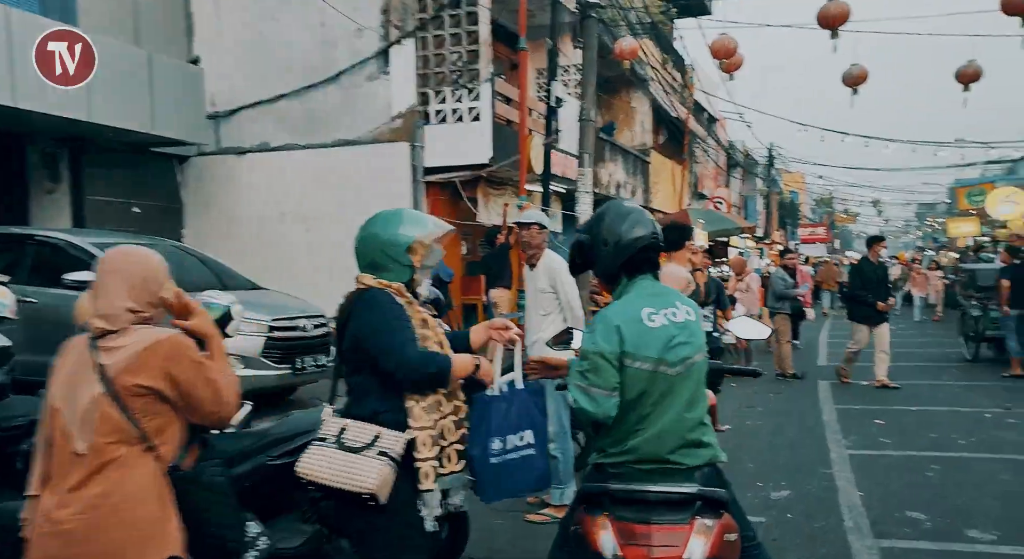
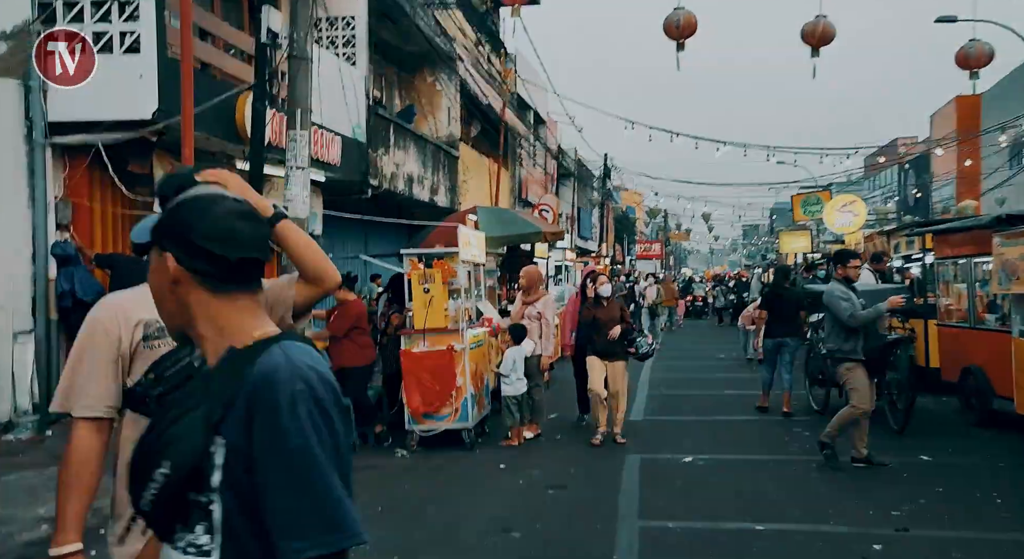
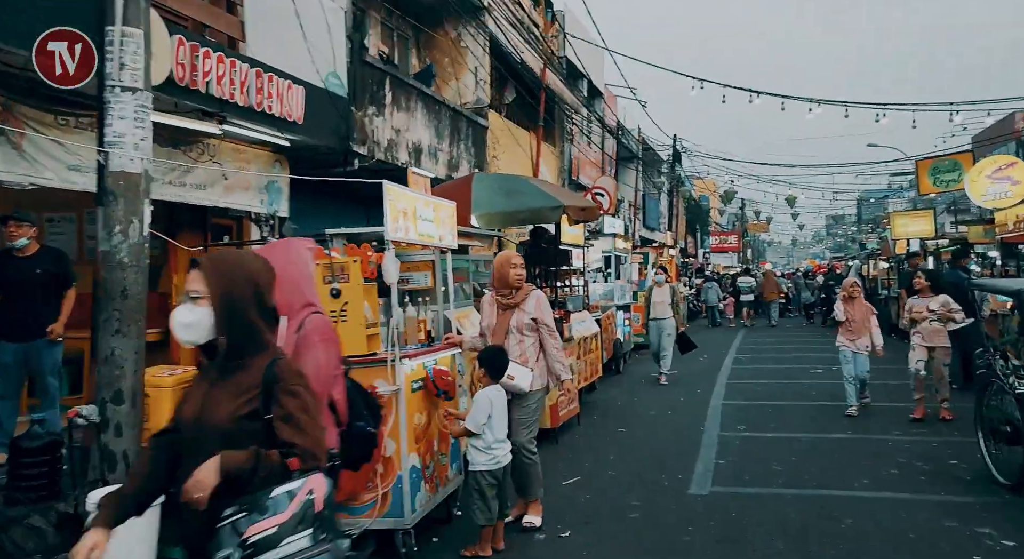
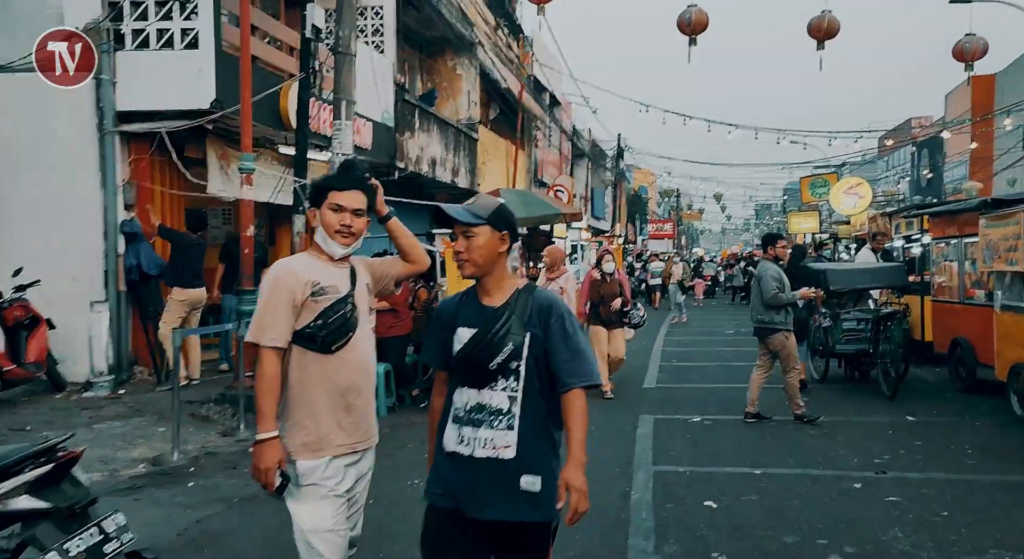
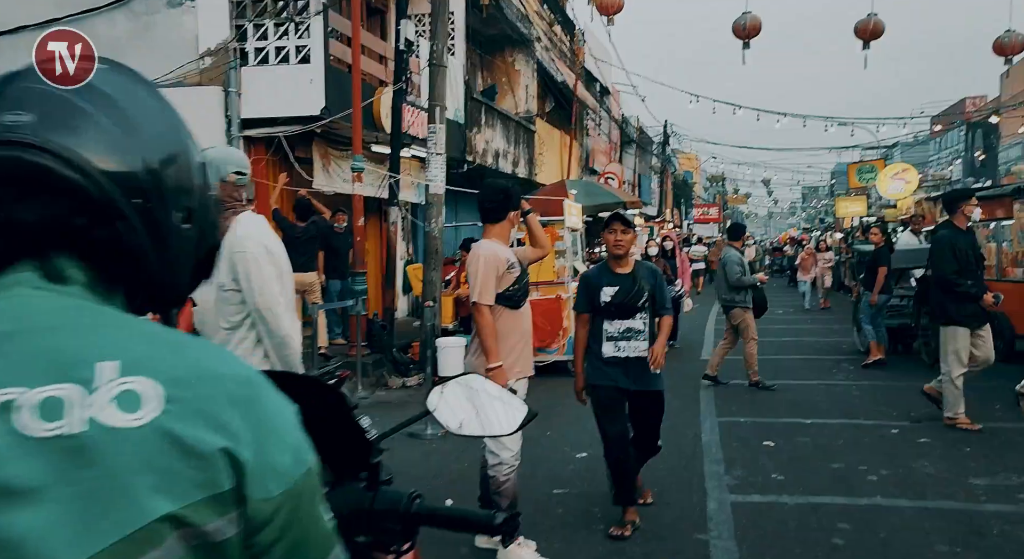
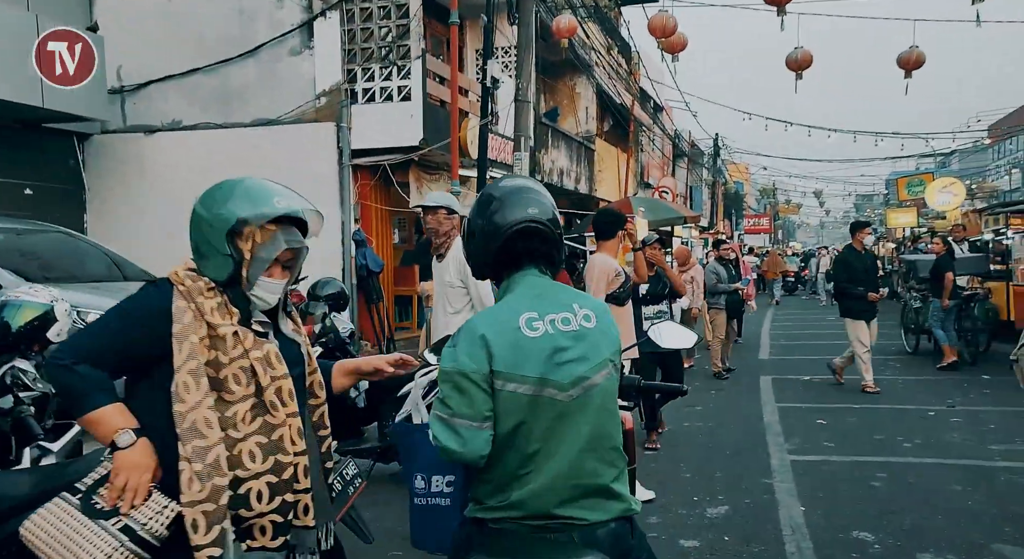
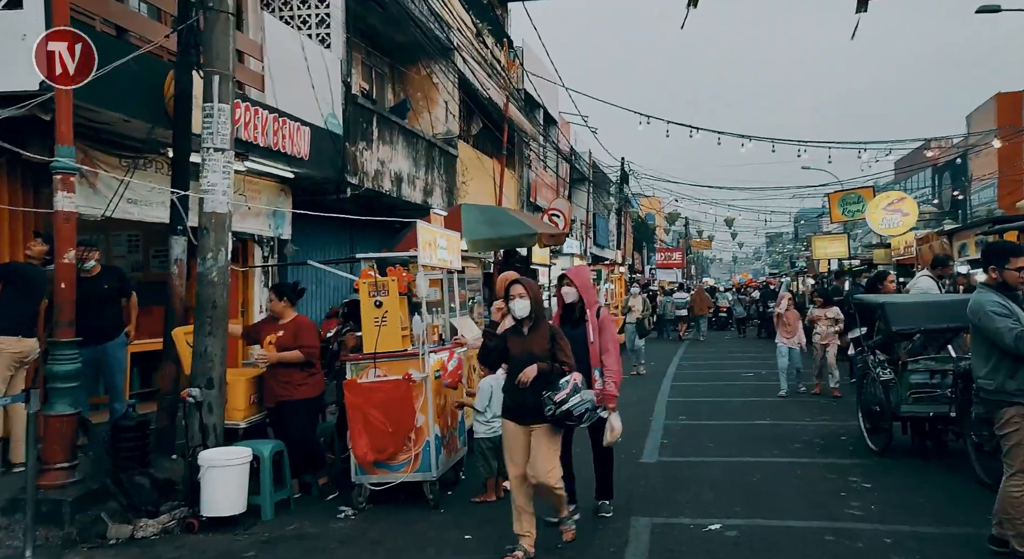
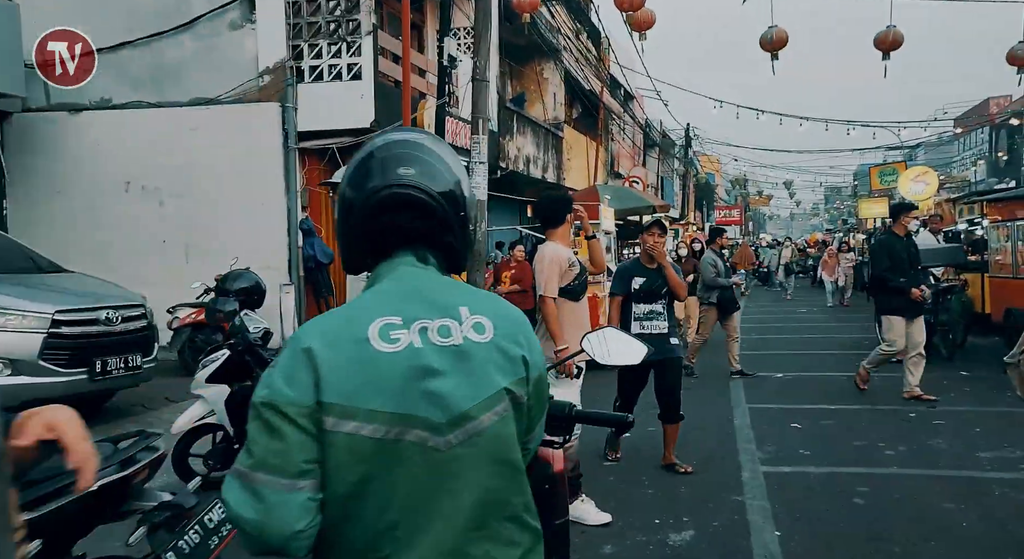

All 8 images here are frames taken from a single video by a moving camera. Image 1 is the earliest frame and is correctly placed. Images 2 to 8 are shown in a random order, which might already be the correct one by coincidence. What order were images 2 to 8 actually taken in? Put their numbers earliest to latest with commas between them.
6, 8, 5, 4, 2, 7, 3
